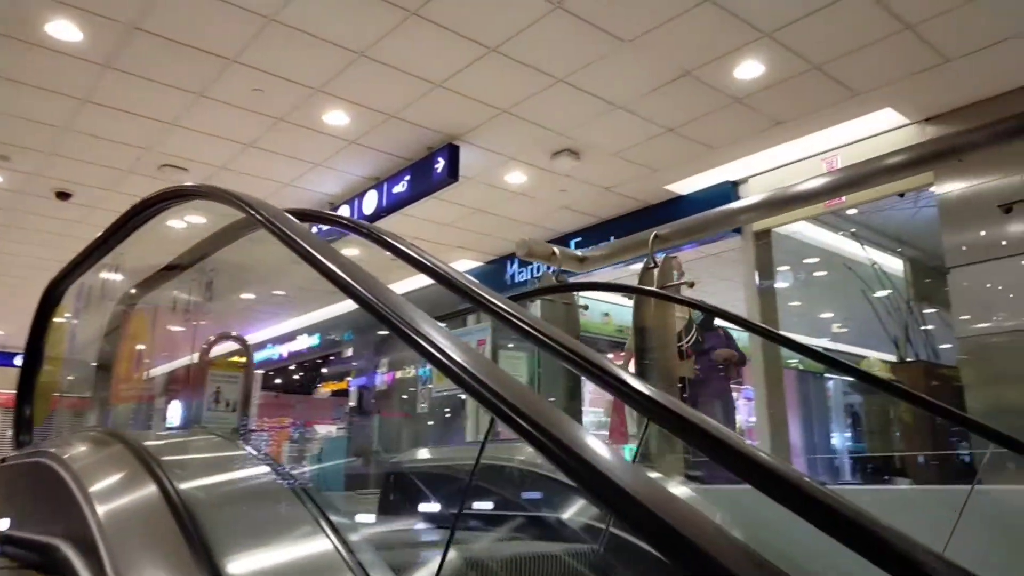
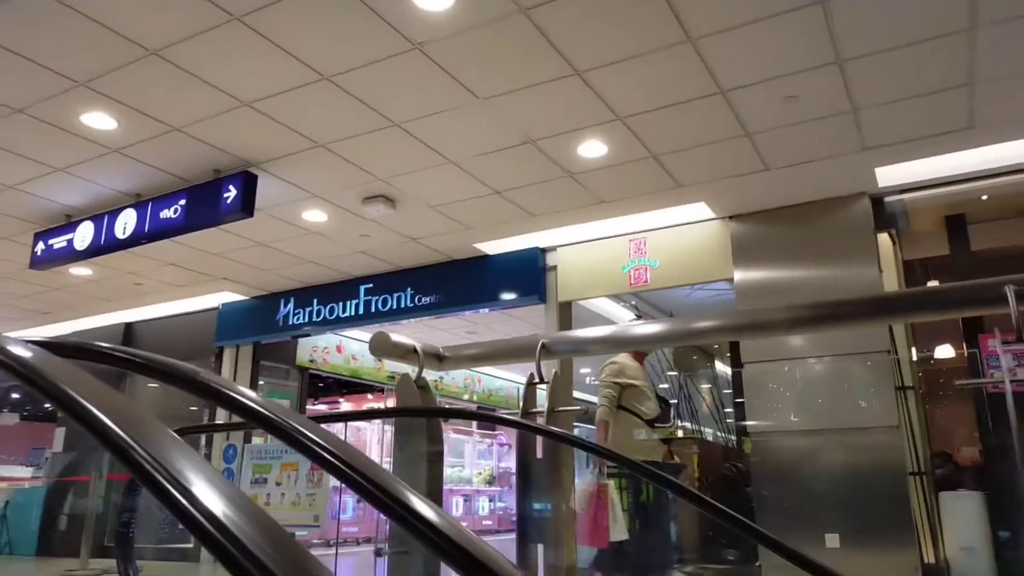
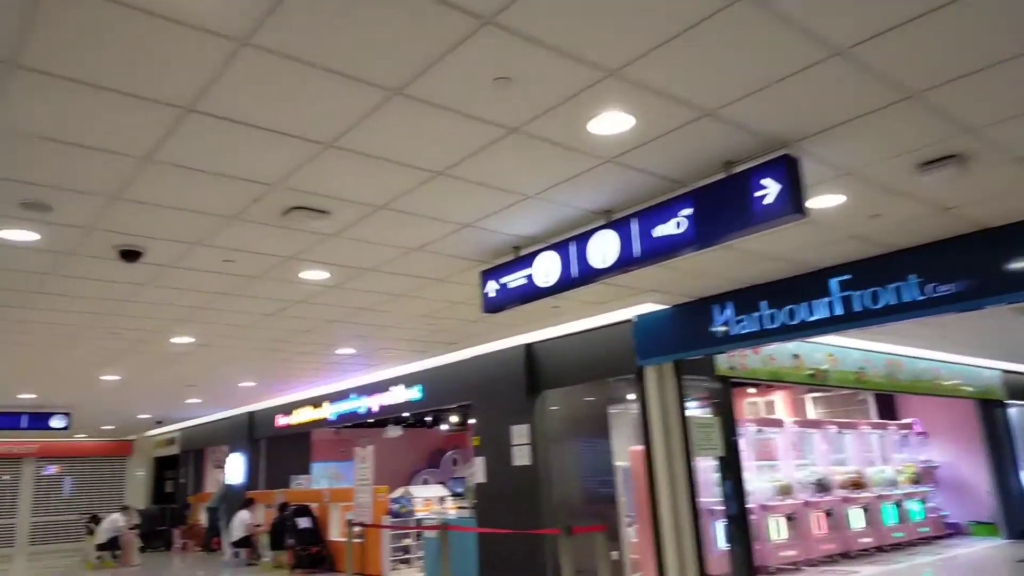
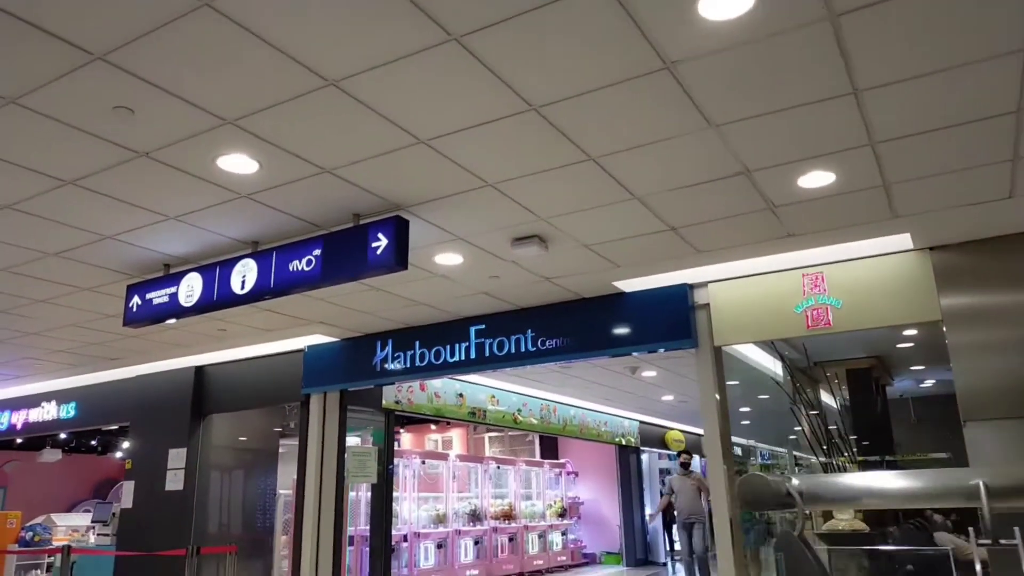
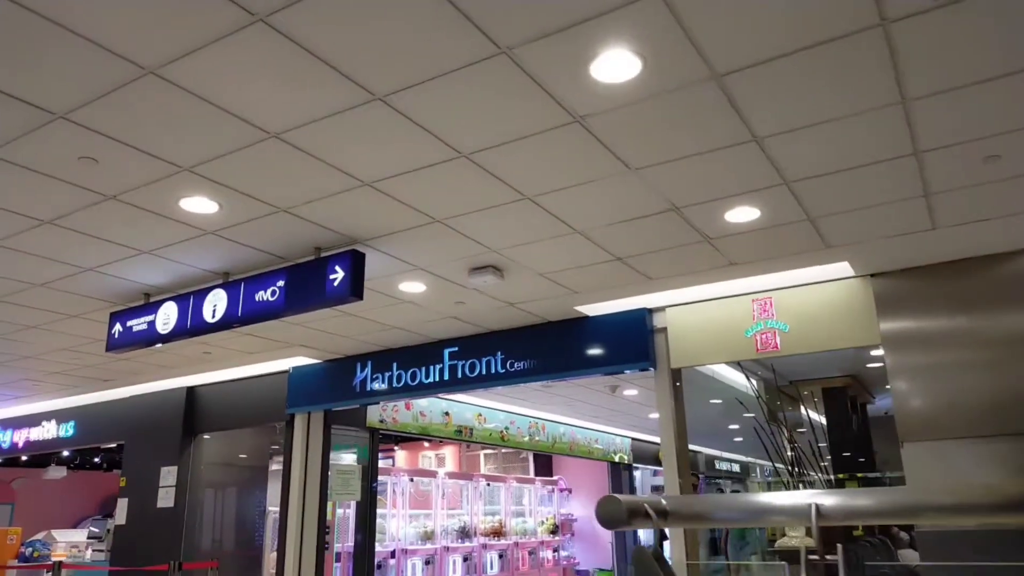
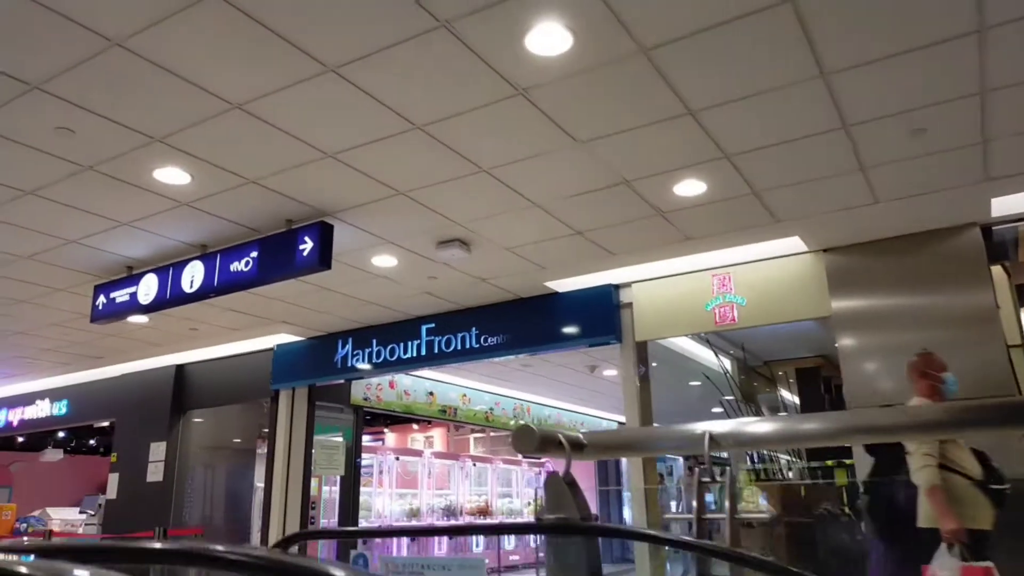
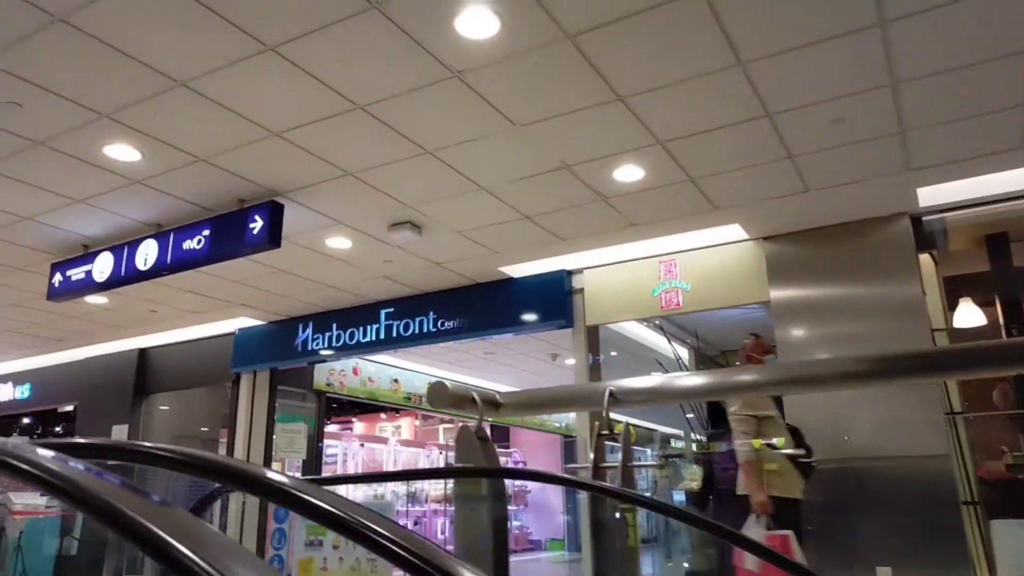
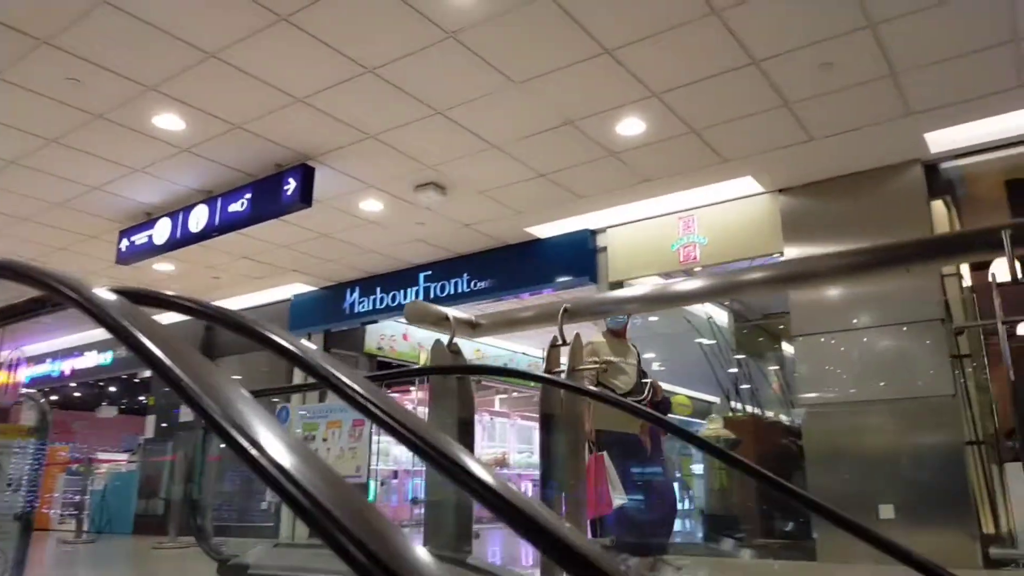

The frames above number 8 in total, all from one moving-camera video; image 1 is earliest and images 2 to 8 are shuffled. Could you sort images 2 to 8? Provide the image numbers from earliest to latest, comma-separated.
8, 2, 7, 6, 5, 4, 3
